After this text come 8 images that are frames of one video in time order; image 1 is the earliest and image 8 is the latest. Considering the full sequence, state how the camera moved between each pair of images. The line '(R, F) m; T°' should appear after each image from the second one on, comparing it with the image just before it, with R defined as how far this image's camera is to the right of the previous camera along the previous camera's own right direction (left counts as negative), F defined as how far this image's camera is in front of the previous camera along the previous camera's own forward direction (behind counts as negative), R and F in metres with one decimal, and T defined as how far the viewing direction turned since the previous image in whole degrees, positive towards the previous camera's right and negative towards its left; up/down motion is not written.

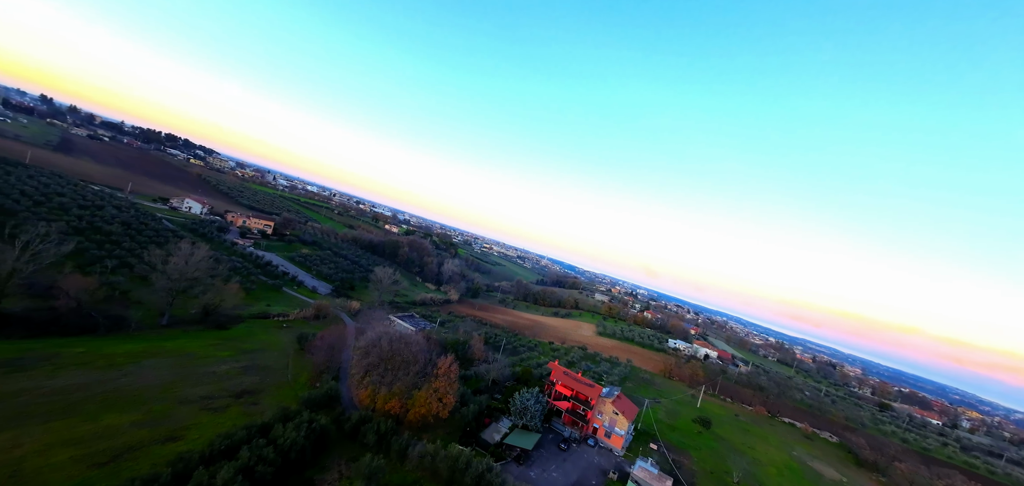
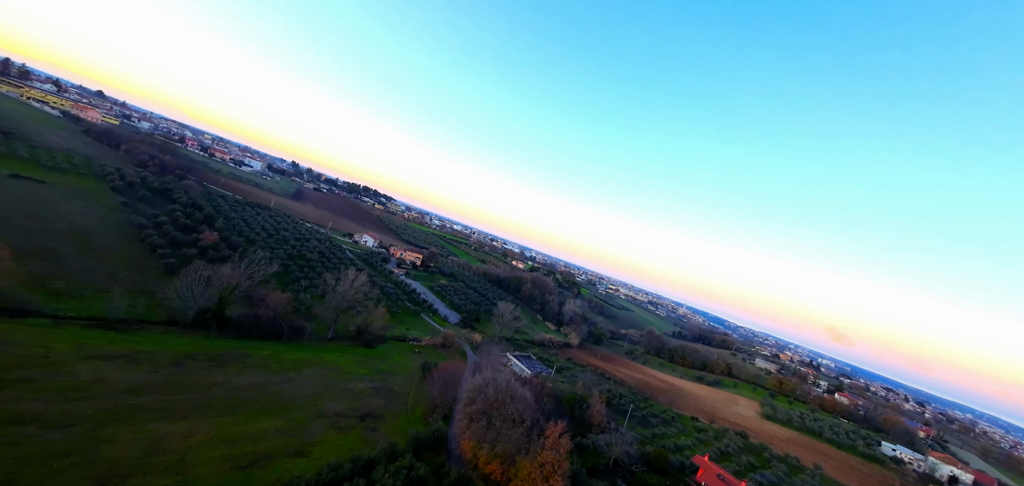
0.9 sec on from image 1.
(-0.1, +2.6) m; -17°
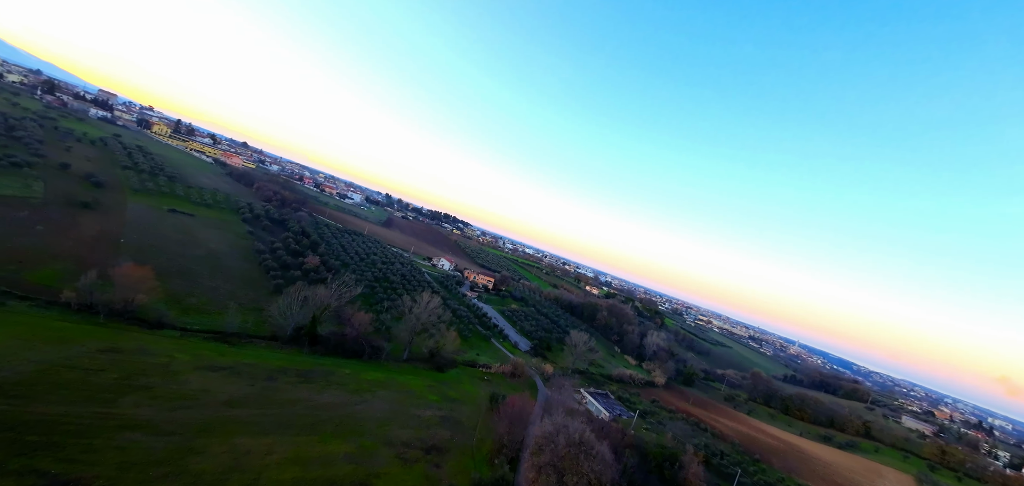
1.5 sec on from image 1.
(0.0, +1.8) m; -10°
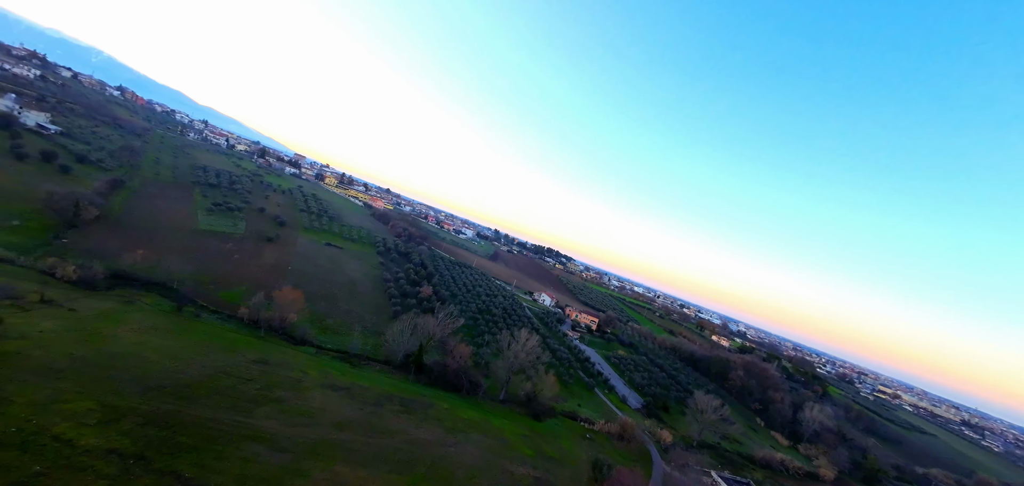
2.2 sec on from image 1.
(-0.2, +2.5) m; -14°
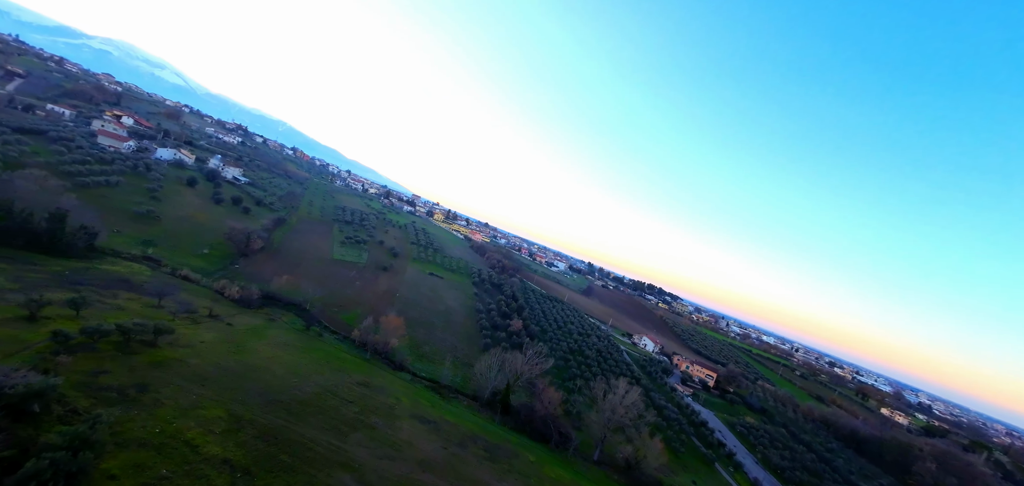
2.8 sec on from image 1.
(-0.2, +2.5) m; -12°
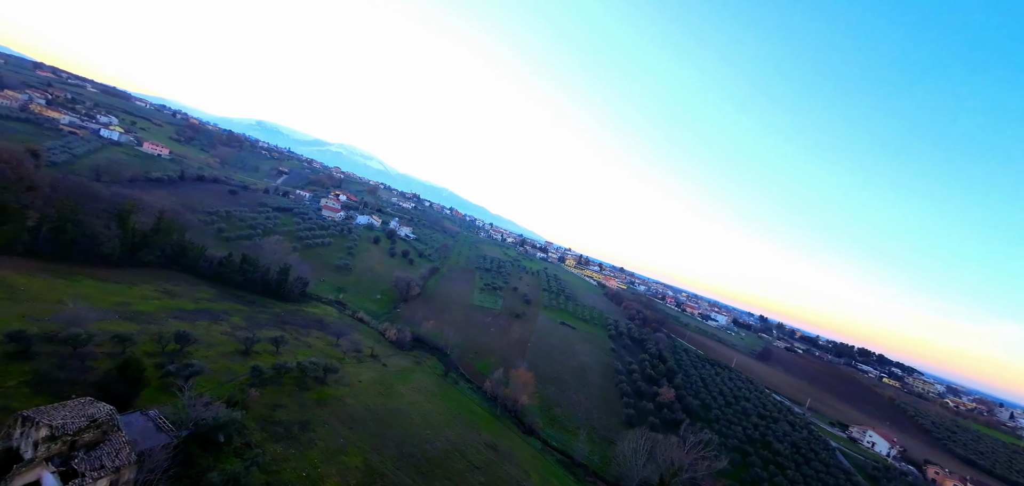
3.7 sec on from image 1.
(-0.6, +4.5) m; -17°
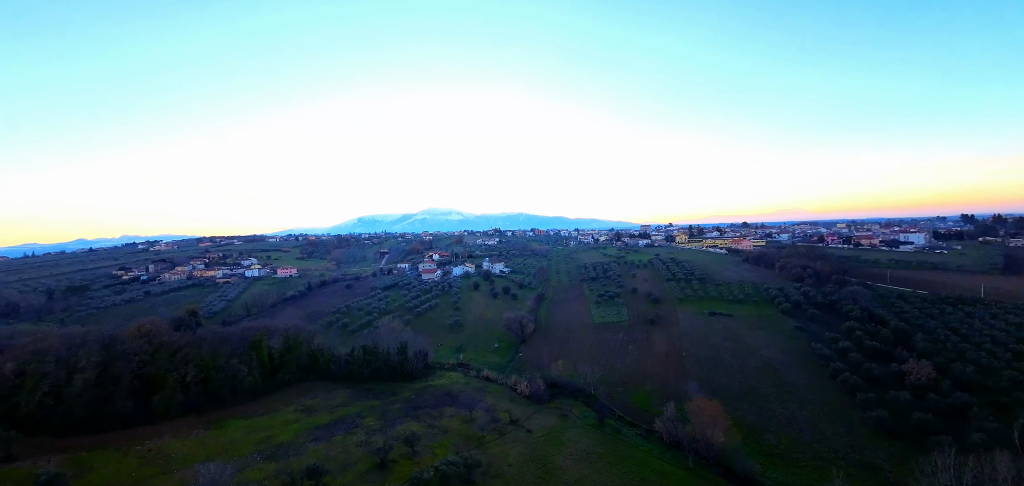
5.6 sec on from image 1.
(-0.2, +7.3) m; -13°
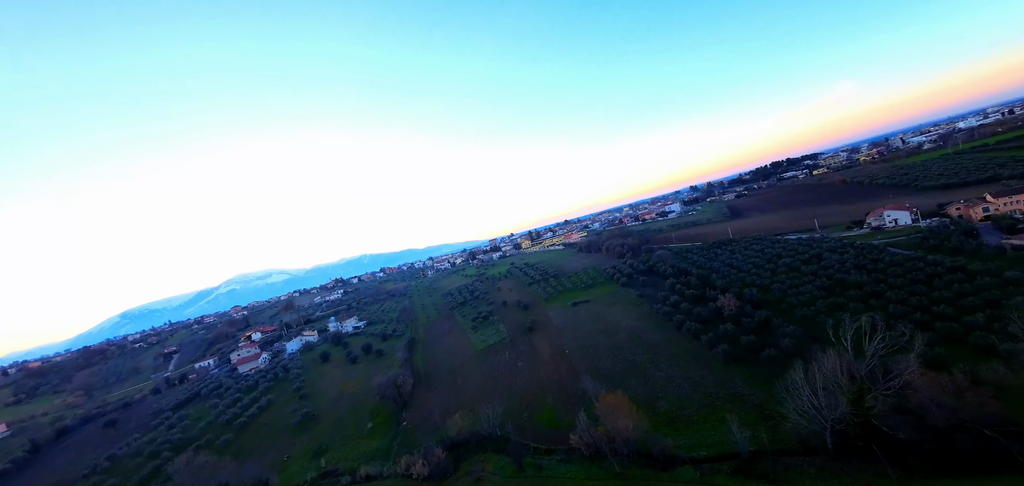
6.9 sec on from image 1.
(-2.1, +2.9) m; +24°
